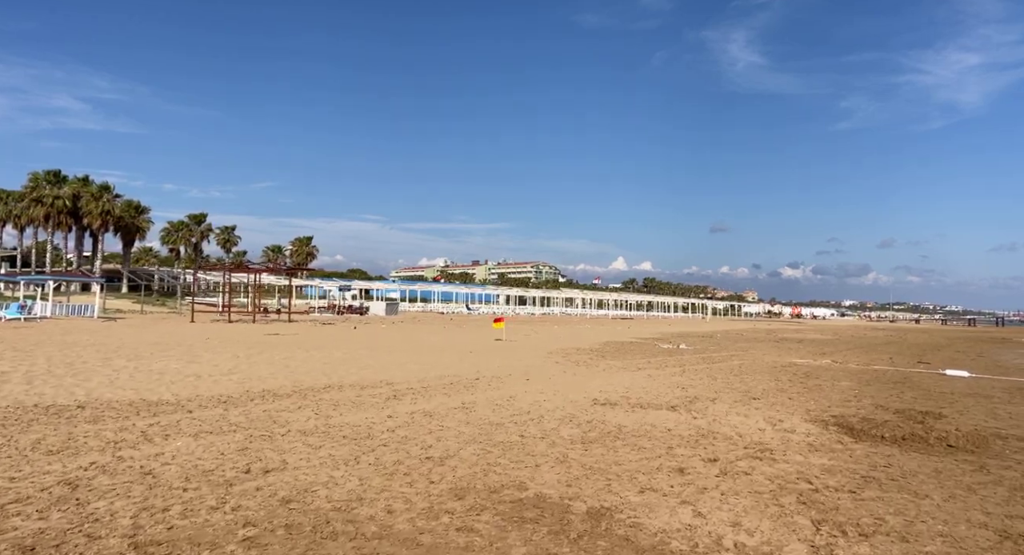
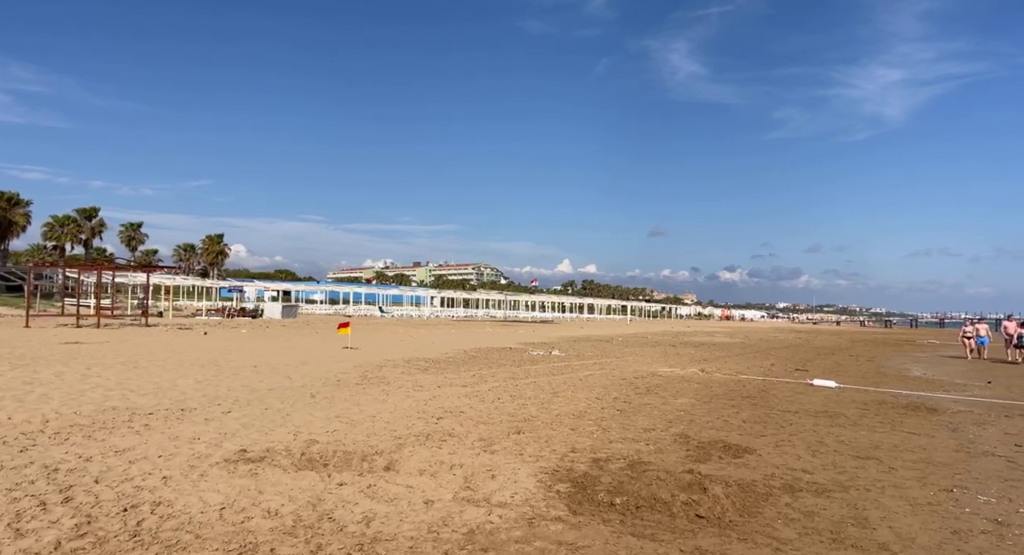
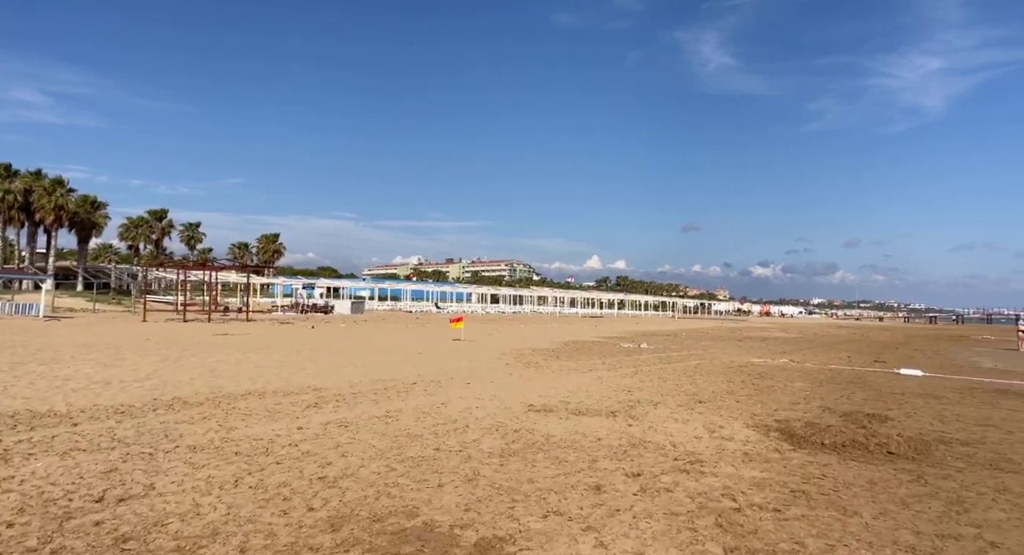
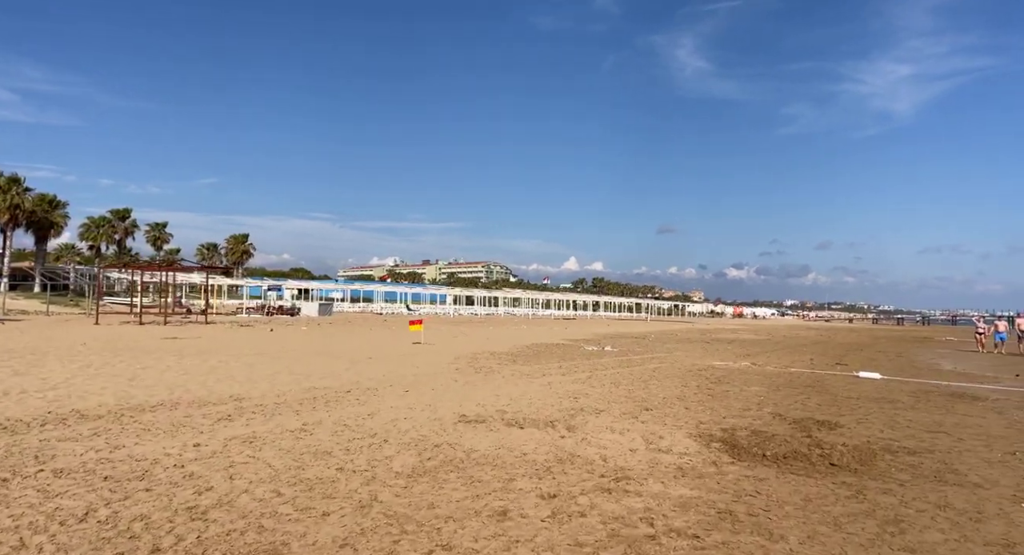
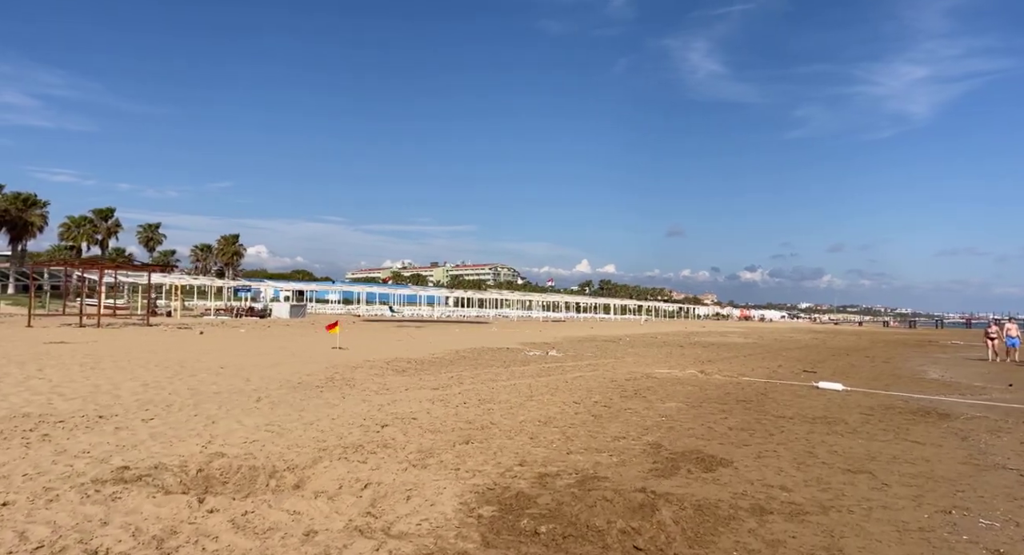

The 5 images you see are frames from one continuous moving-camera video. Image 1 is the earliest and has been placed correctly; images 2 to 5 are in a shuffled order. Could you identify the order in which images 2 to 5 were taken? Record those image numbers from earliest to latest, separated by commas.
3, 4, 2, 5
